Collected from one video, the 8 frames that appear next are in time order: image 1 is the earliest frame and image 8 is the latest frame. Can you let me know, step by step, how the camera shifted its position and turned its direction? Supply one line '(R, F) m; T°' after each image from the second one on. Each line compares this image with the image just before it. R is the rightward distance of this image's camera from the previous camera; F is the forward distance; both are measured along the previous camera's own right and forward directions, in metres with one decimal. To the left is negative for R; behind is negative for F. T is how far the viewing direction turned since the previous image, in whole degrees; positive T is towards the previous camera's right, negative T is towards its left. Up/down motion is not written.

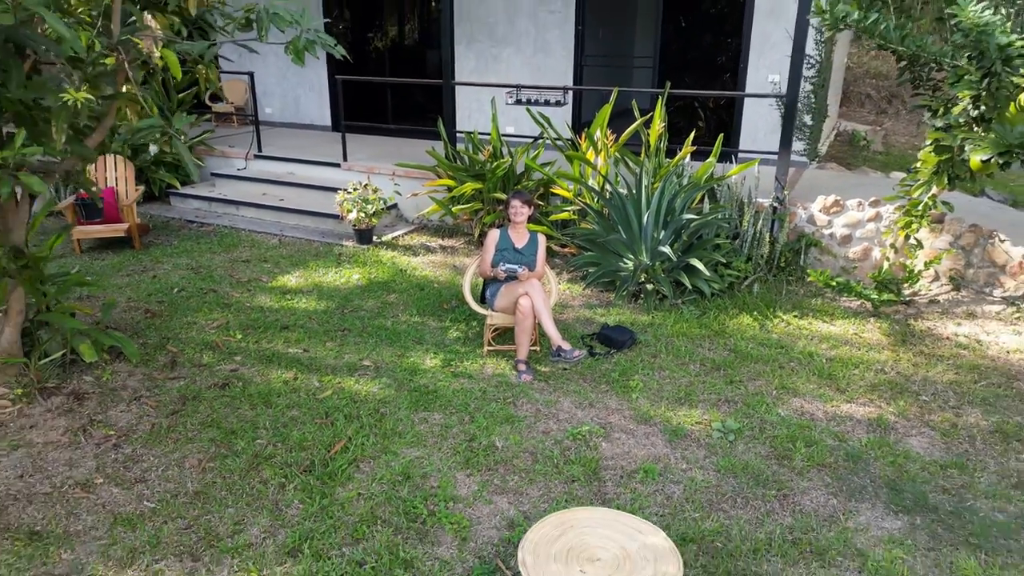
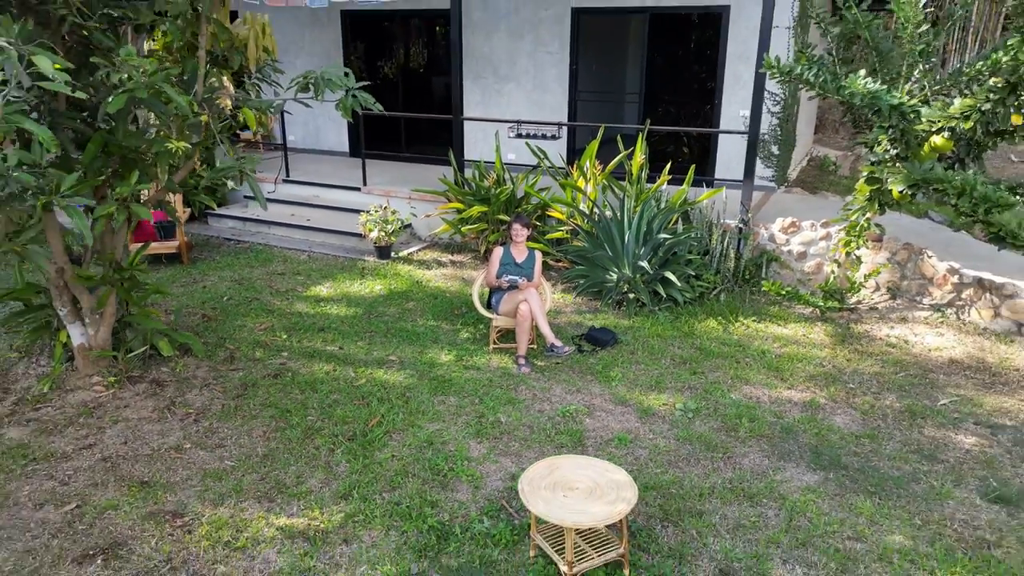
(0.0, -0.7) m; 0°
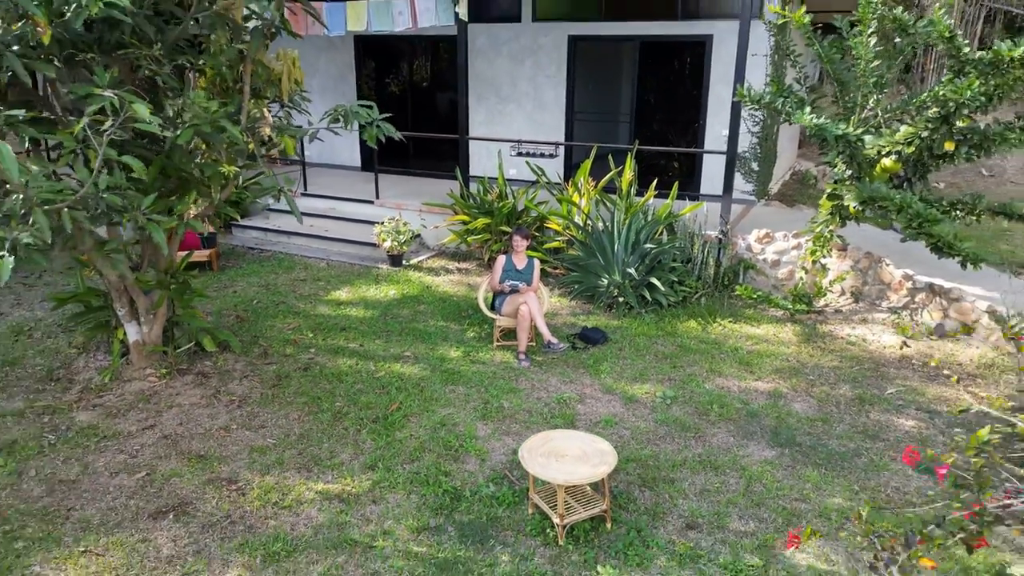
(0.0, -0.5) m; 0°
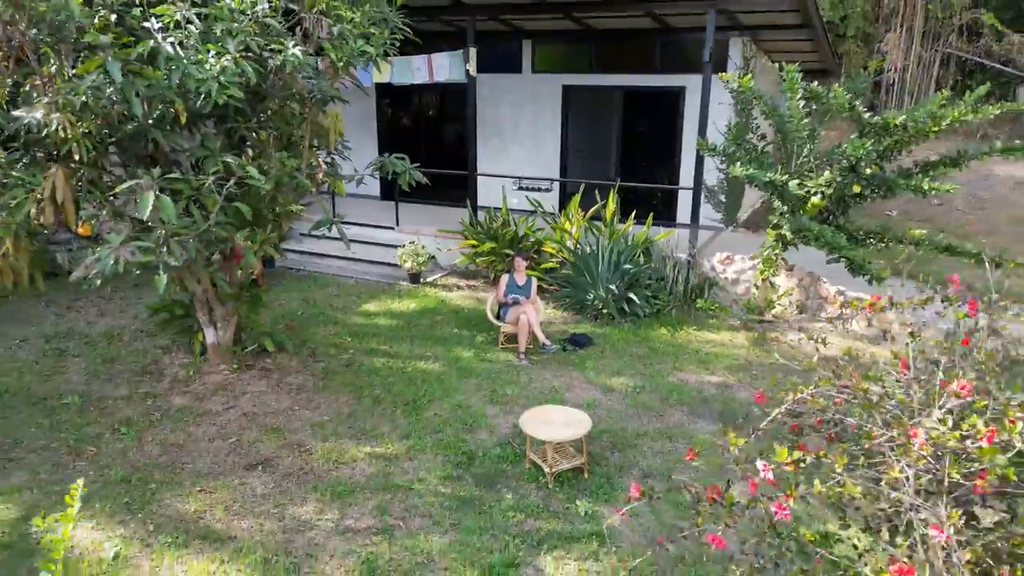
(0.0, -1.0) m; 0°
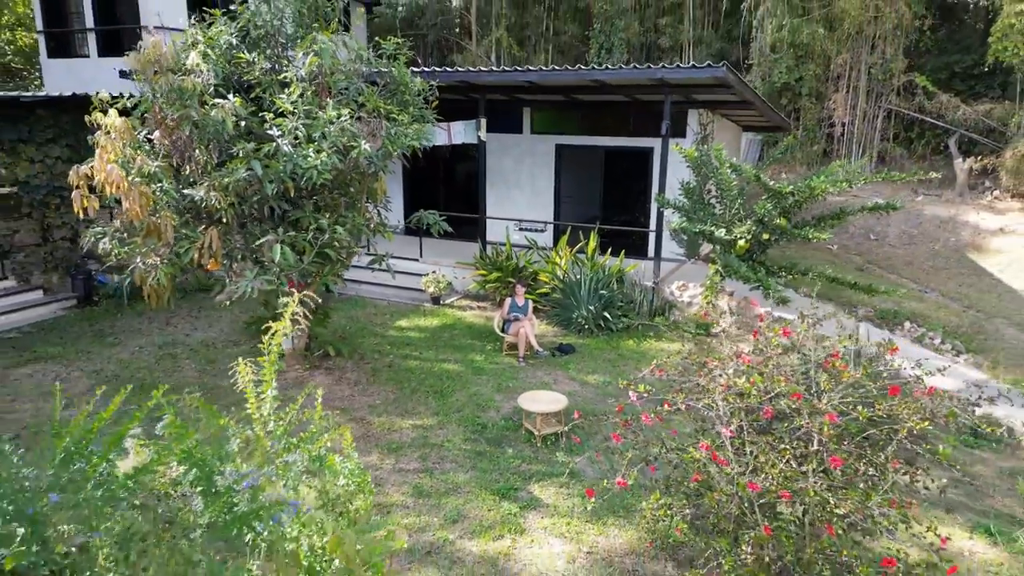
(0.0, -1.7) m; 0°
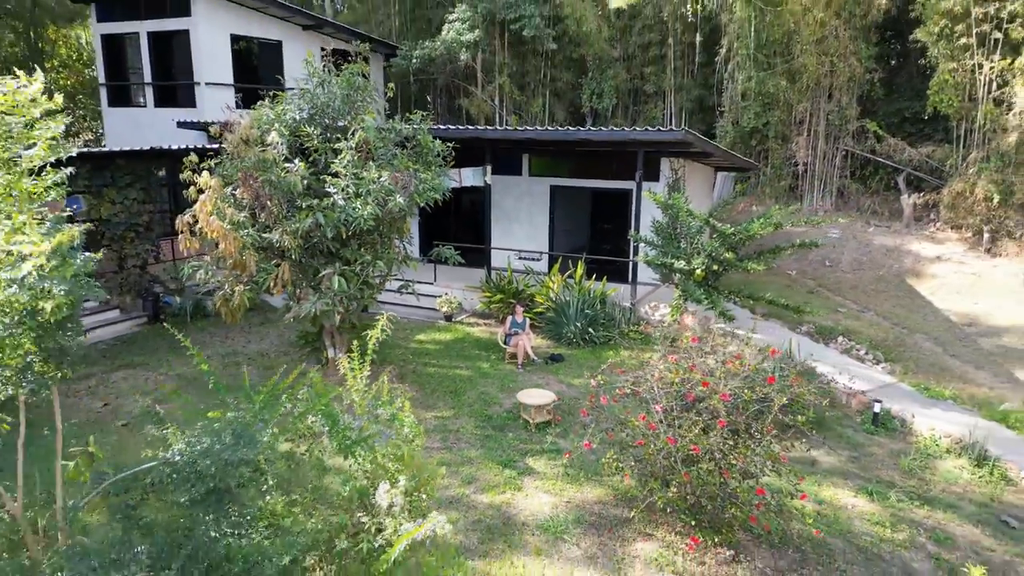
(0.0, -1.6) m; 0°
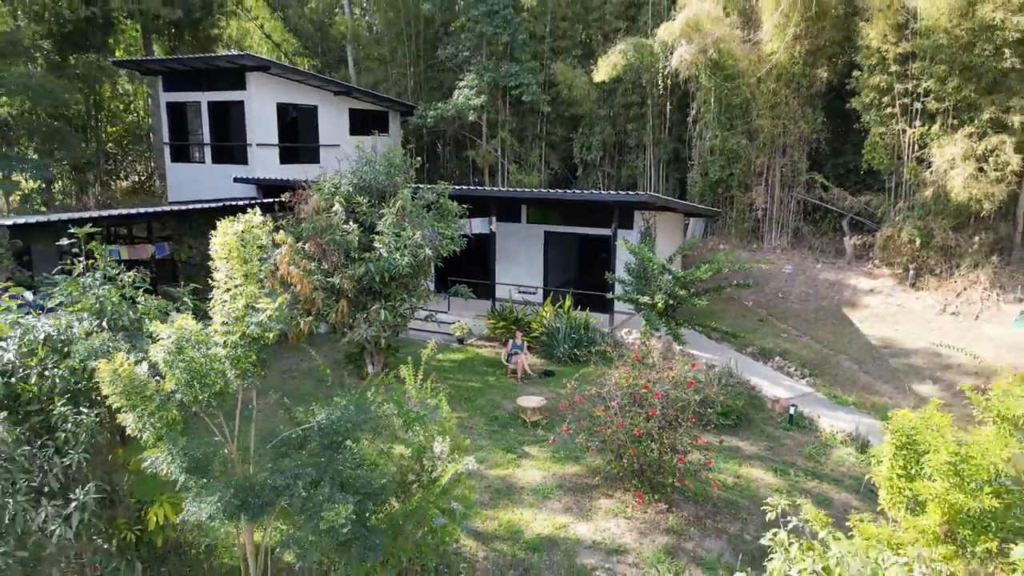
(0.0, -2.3) m; 0°
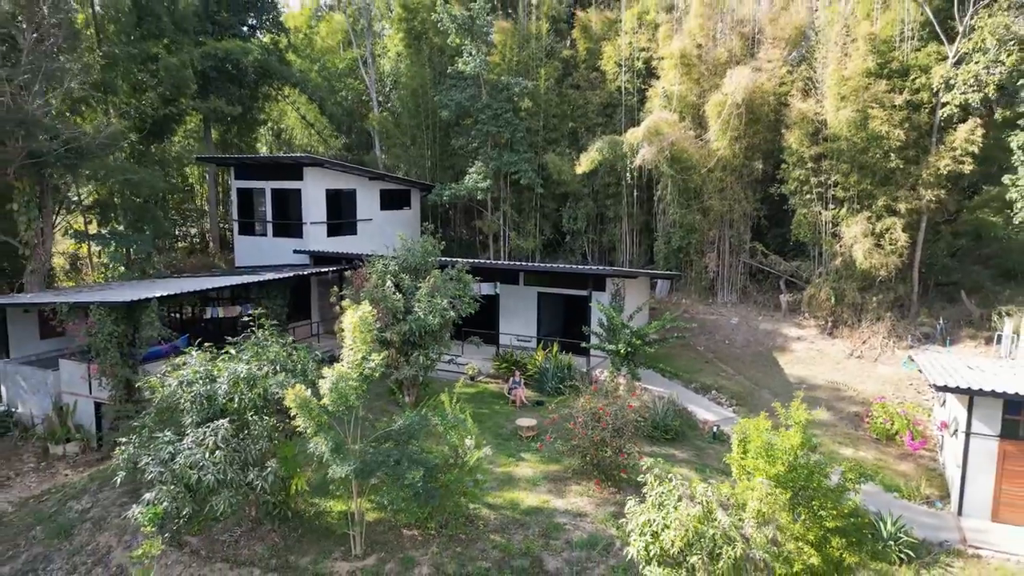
(0.0, -3.8) m; 0°
